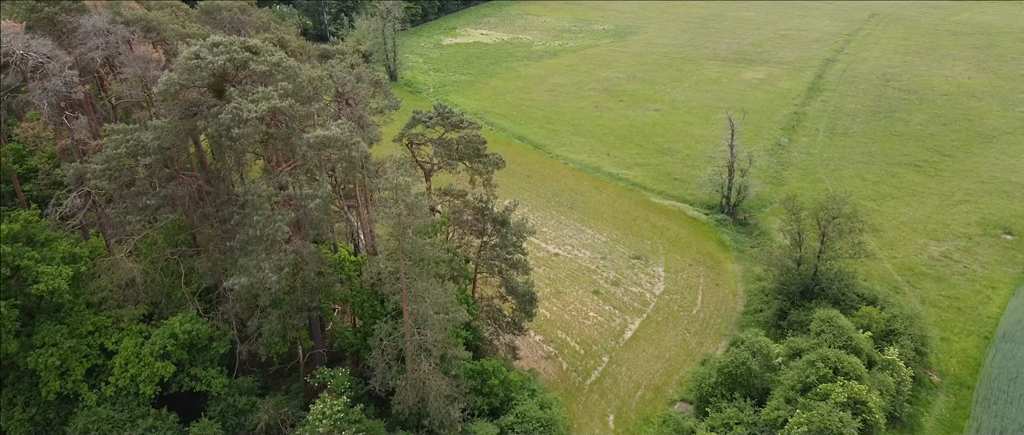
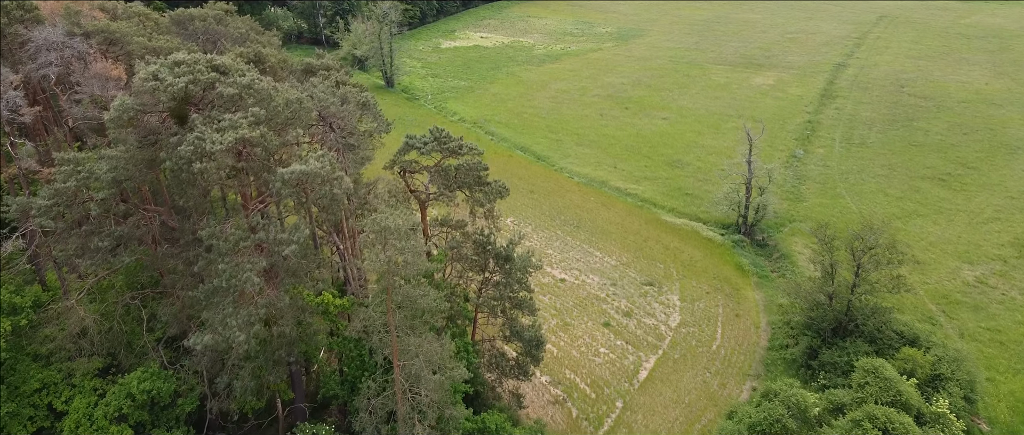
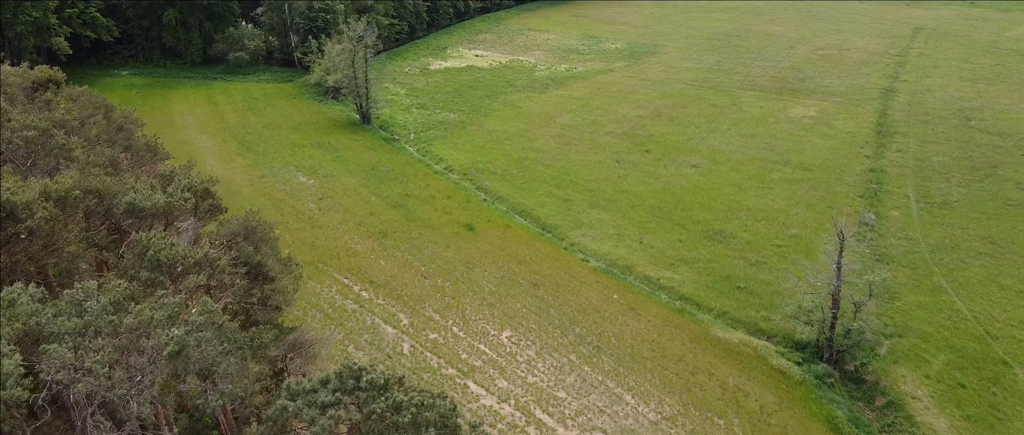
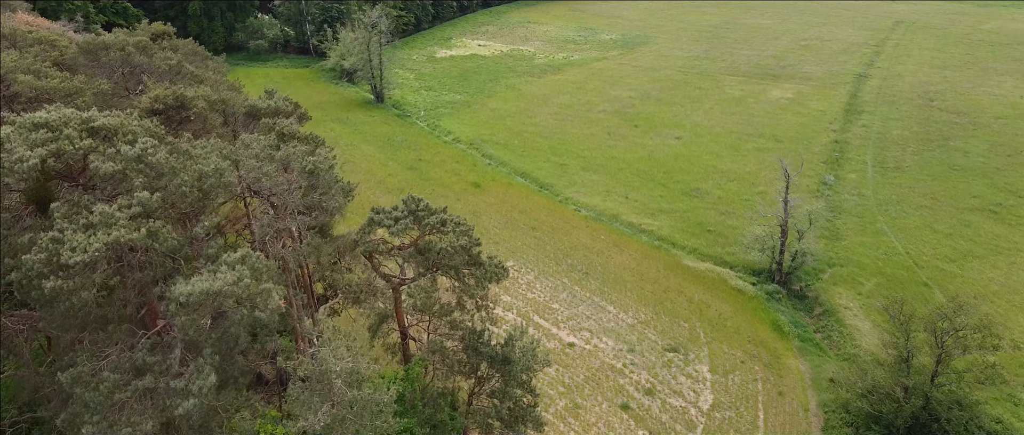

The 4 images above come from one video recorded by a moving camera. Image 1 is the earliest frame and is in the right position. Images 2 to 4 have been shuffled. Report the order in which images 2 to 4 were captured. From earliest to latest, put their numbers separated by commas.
2, 4, 3
